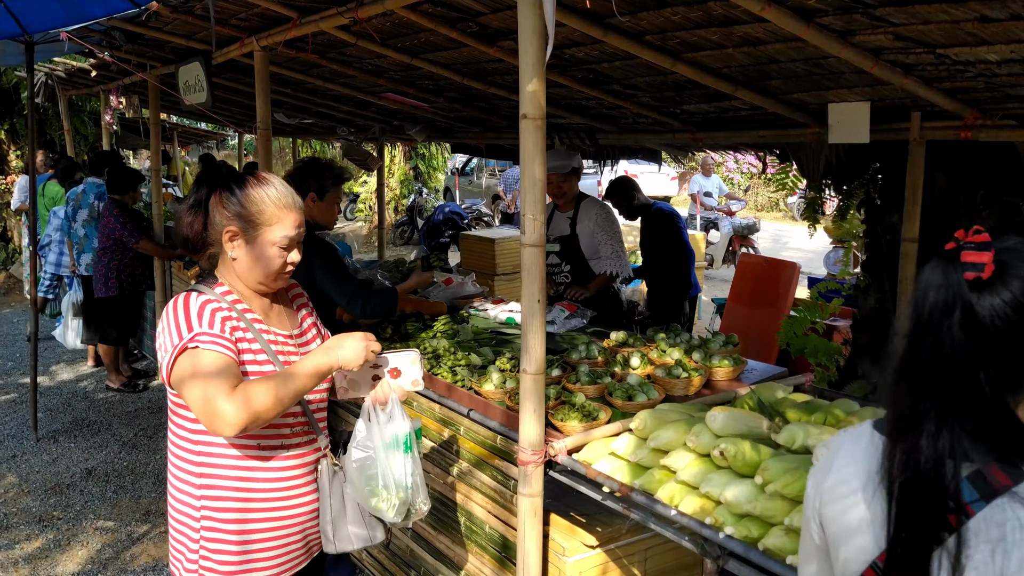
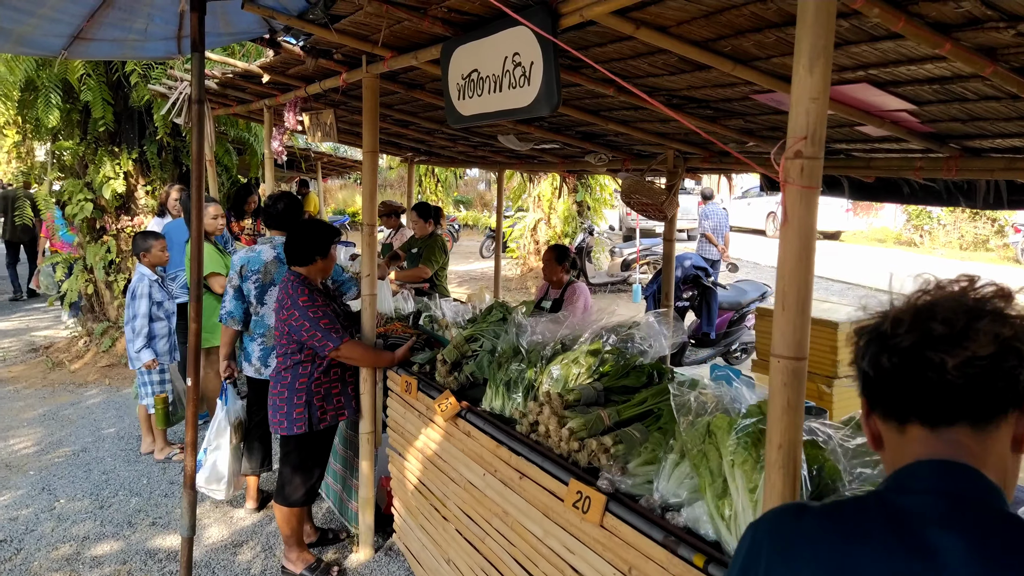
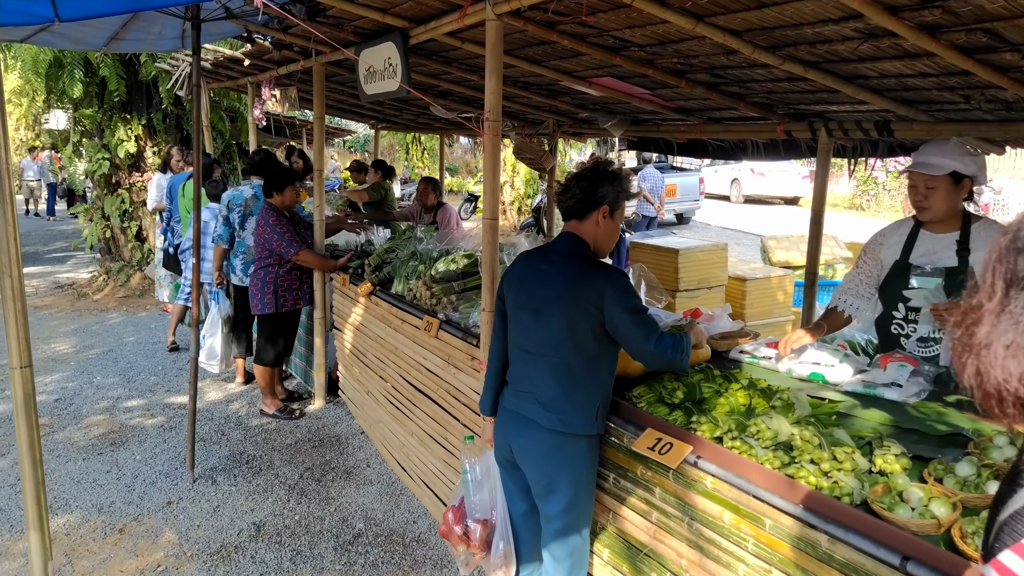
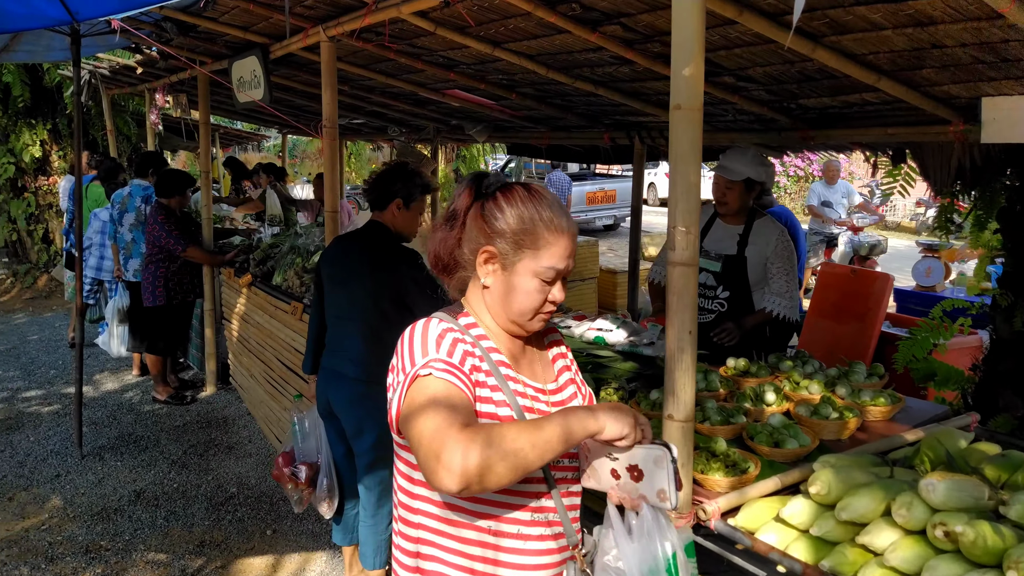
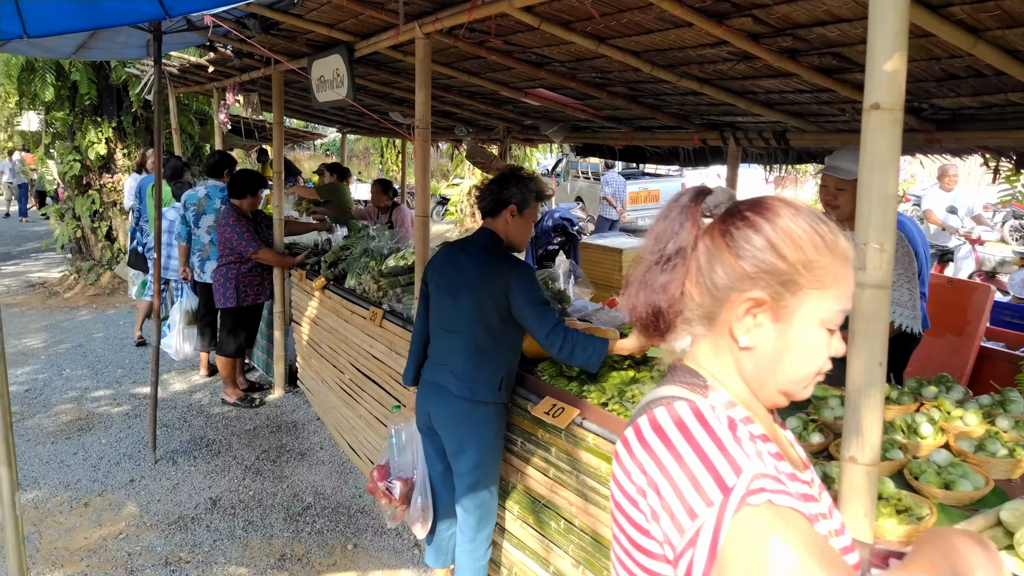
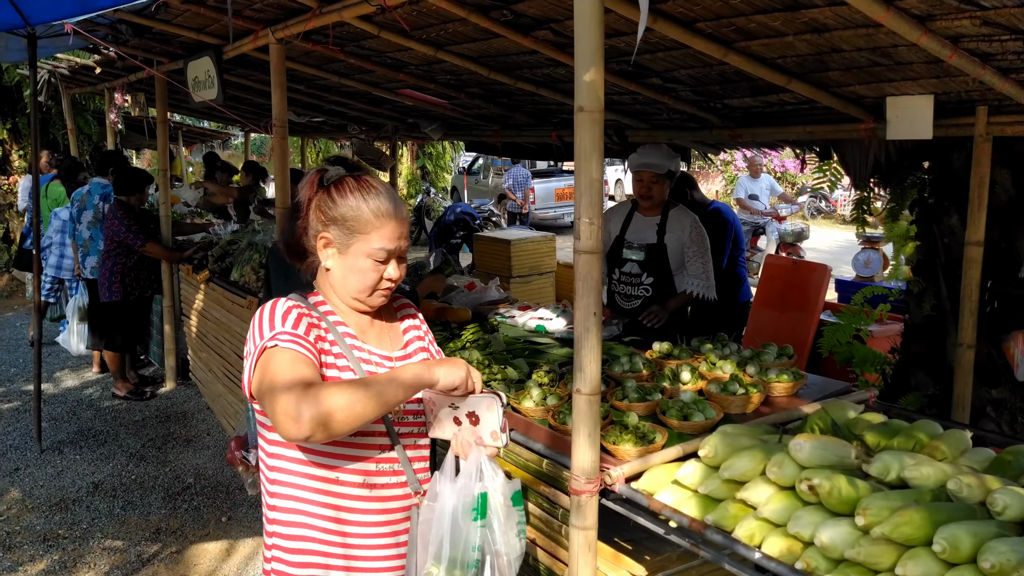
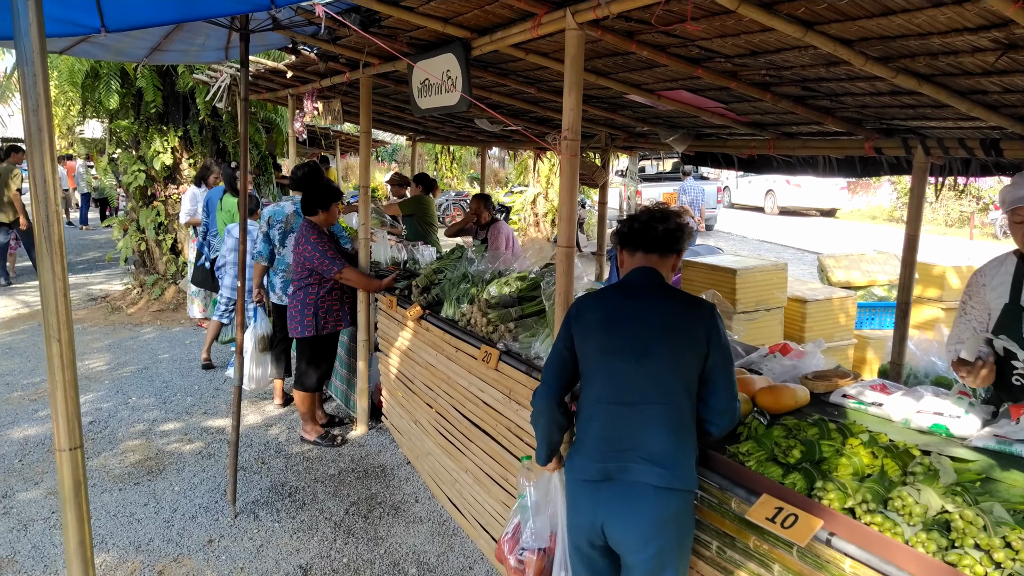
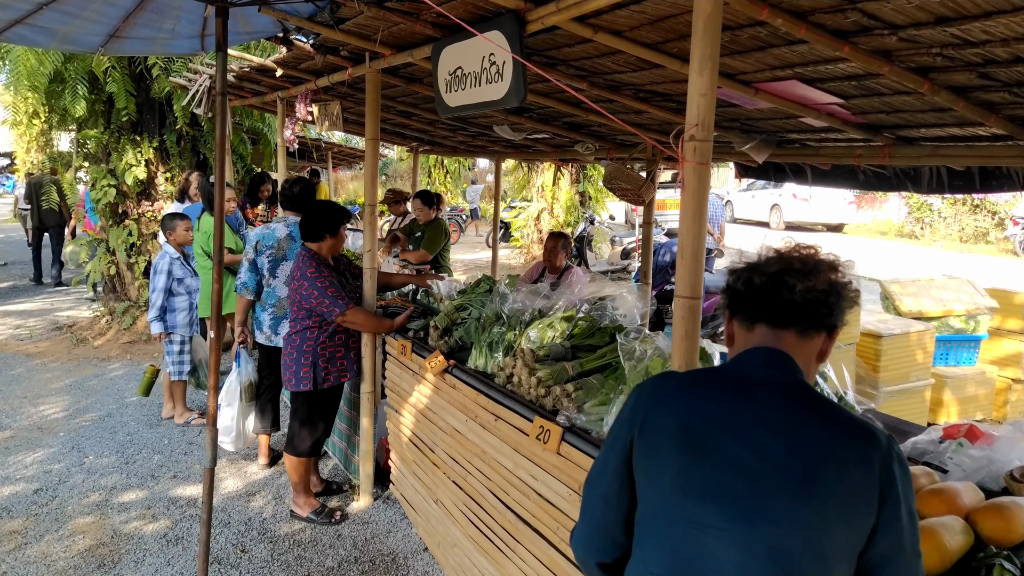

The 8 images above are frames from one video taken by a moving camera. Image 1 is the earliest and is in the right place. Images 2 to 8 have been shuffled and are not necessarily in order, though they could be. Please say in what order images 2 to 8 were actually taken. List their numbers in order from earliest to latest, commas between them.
6, 4, 5, 3, 7, 8, 2
